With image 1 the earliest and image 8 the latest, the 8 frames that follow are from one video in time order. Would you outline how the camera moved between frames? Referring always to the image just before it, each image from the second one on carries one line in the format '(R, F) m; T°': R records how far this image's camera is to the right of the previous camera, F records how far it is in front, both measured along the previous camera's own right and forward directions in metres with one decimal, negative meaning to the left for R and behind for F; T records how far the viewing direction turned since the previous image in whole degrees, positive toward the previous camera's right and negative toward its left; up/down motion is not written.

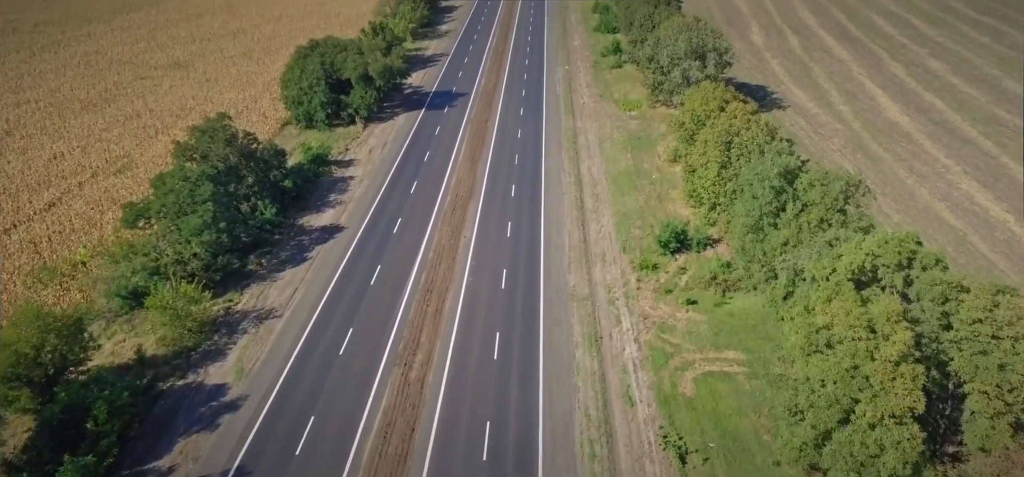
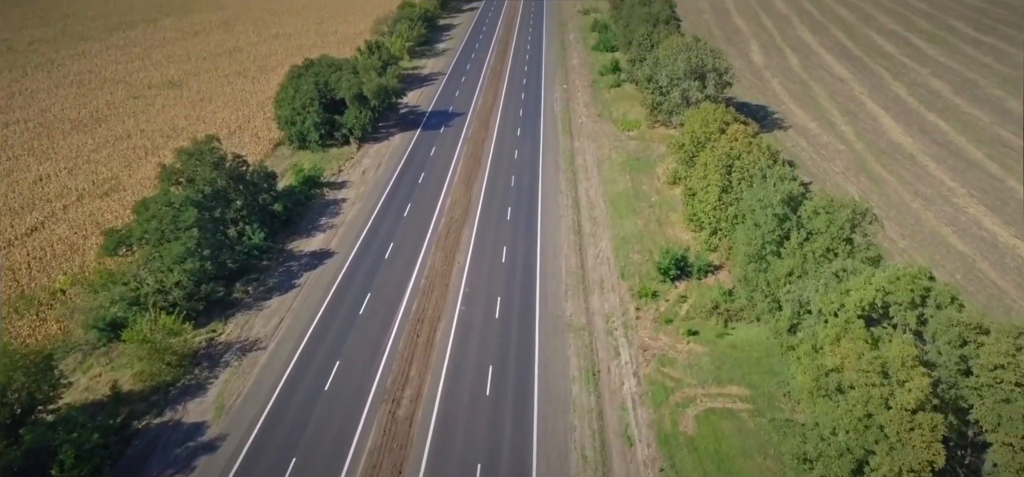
(+0.3, +1.4) m; 0°
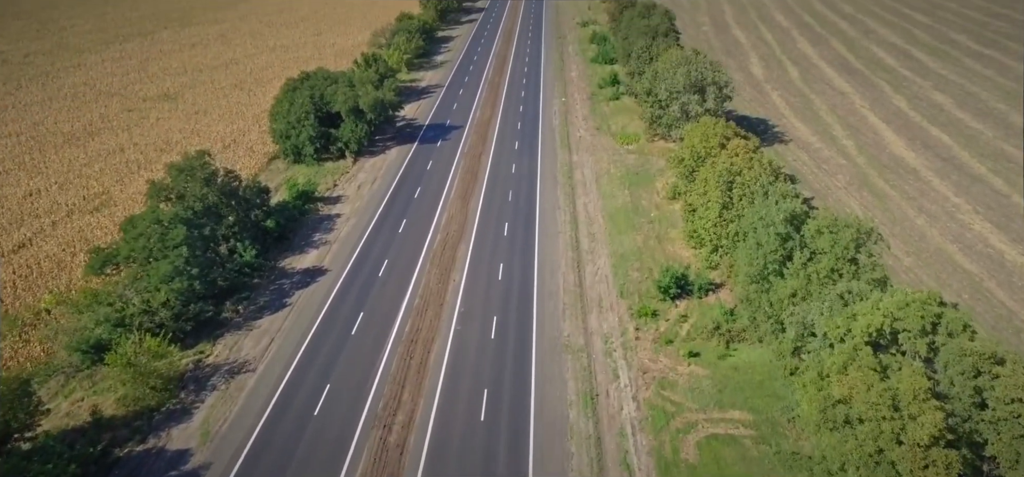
(+0.2, +1.0) m; 0°
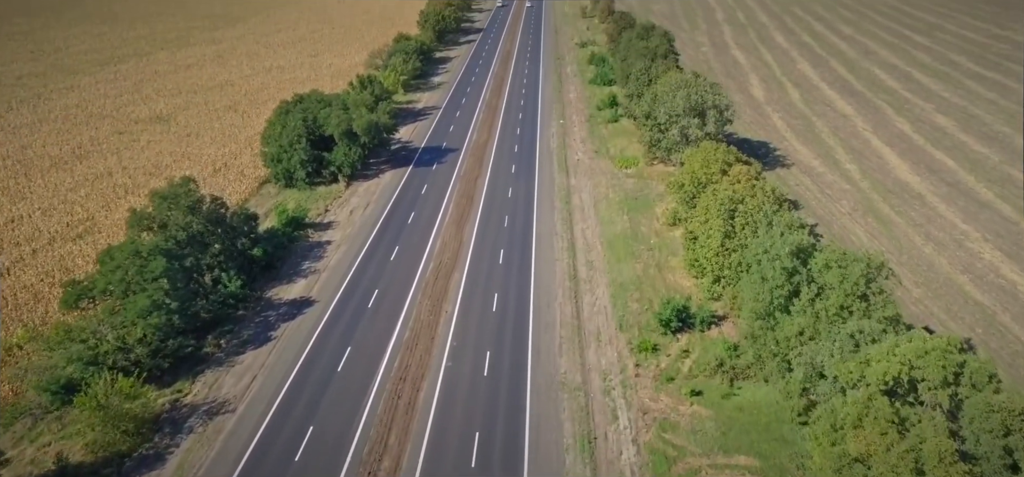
(+0.3, +1.6) m; 0°
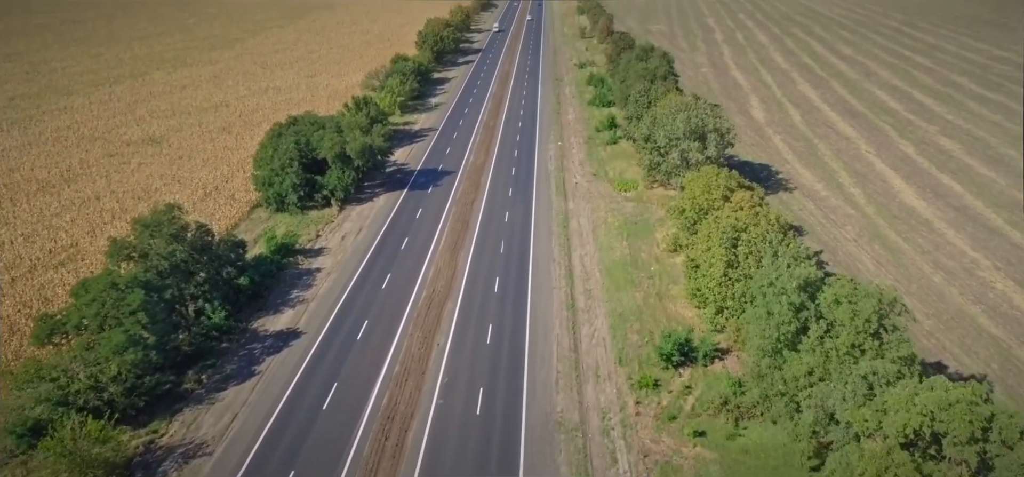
(+0.3, +1.6) m; 0°
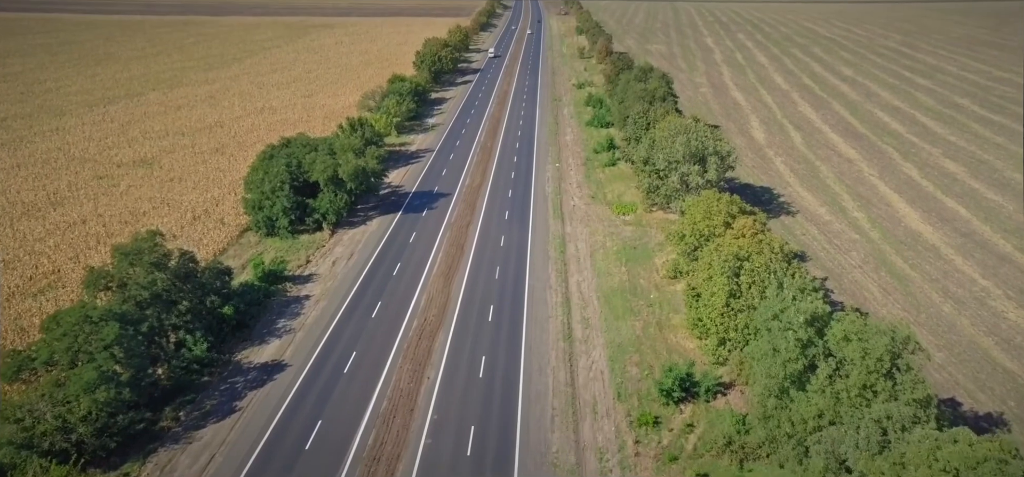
(+0.3, +1.6) m; 0°
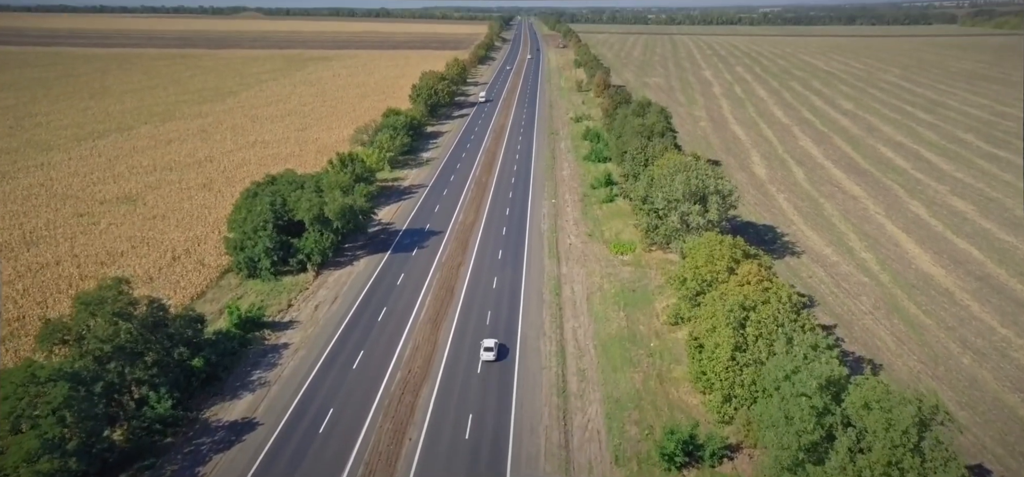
(+0.5, +2.8) m; 0°
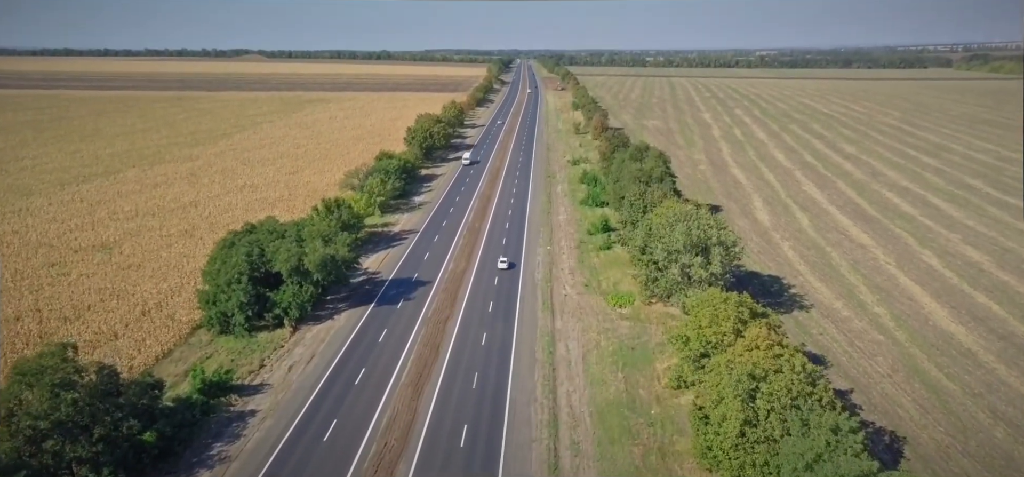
(+0.7, +3.7) m; 0°
